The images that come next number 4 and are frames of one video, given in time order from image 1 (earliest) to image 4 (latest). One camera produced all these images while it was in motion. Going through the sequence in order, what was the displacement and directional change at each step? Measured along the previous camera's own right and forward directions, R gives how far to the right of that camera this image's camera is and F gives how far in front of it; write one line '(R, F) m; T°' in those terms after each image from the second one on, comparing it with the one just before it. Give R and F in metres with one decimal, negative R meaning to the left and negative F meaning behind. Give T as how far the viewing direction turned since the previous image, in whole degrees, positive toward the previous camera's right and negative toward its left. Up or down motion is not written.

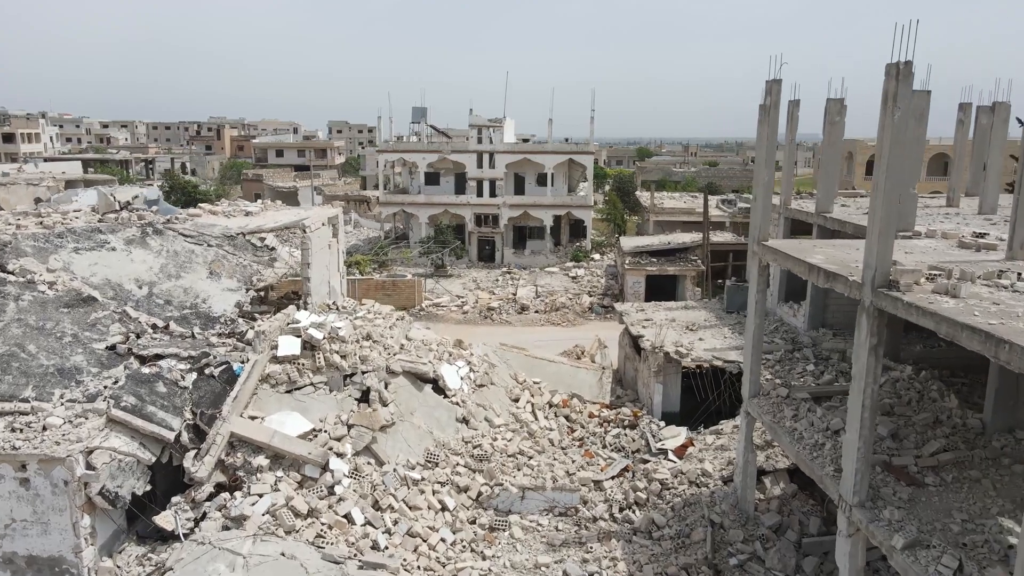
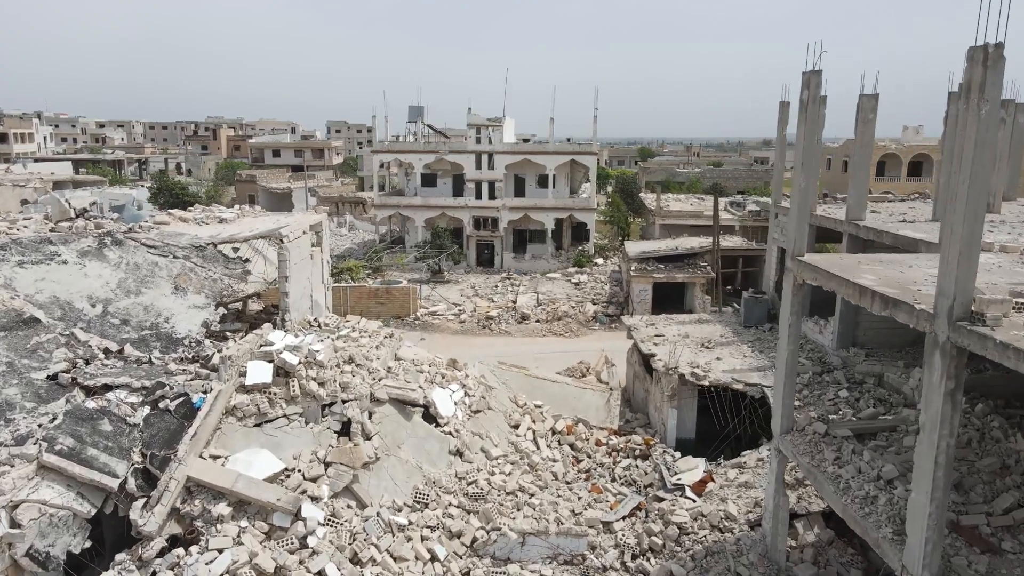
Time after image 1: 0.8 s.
(0.0, +1.4) m; 0°
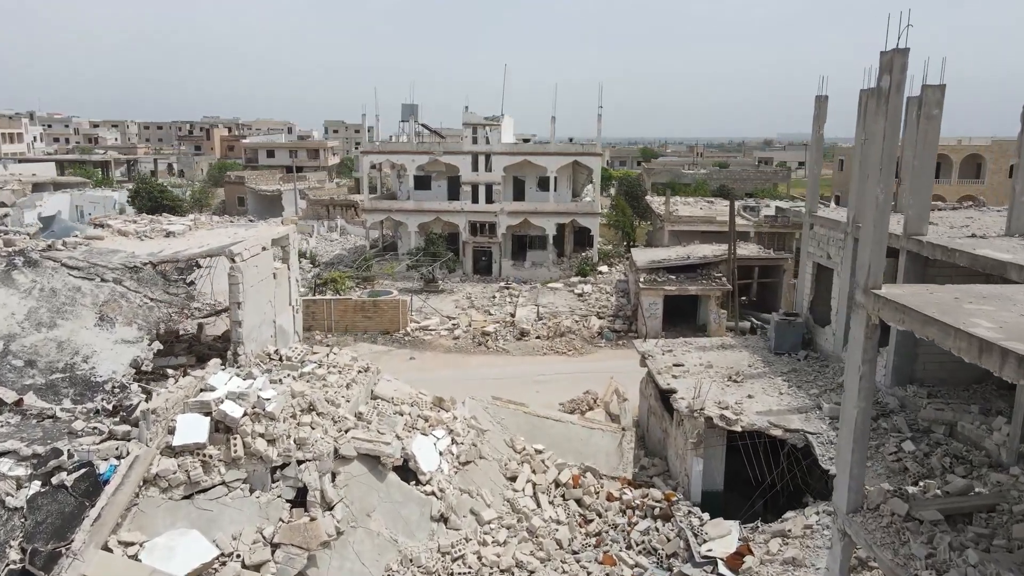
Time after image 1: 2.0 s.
(0.0, +2.1) m; 0°
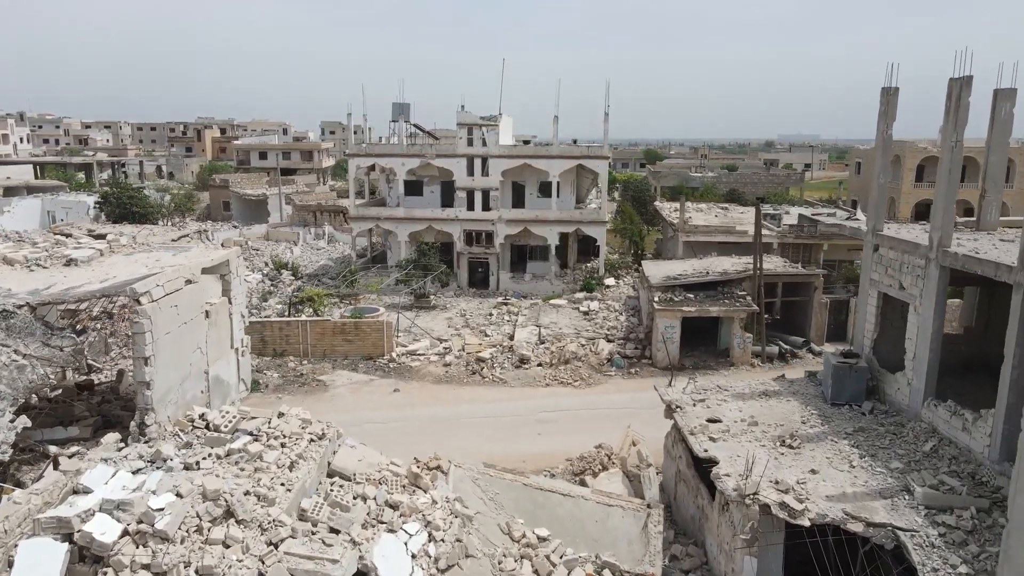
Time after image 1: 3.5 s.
(0.0, +2.7) m; 0°
